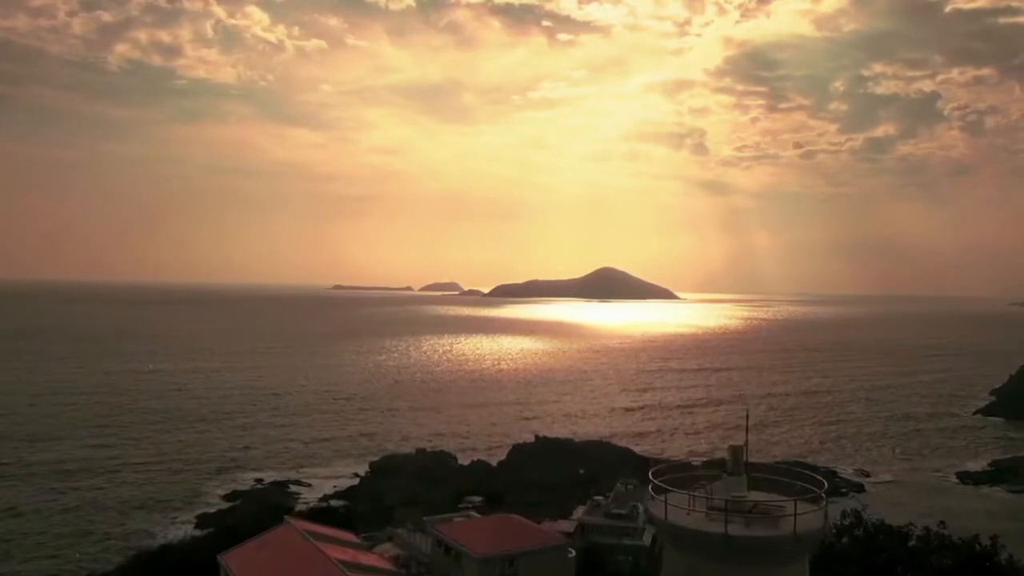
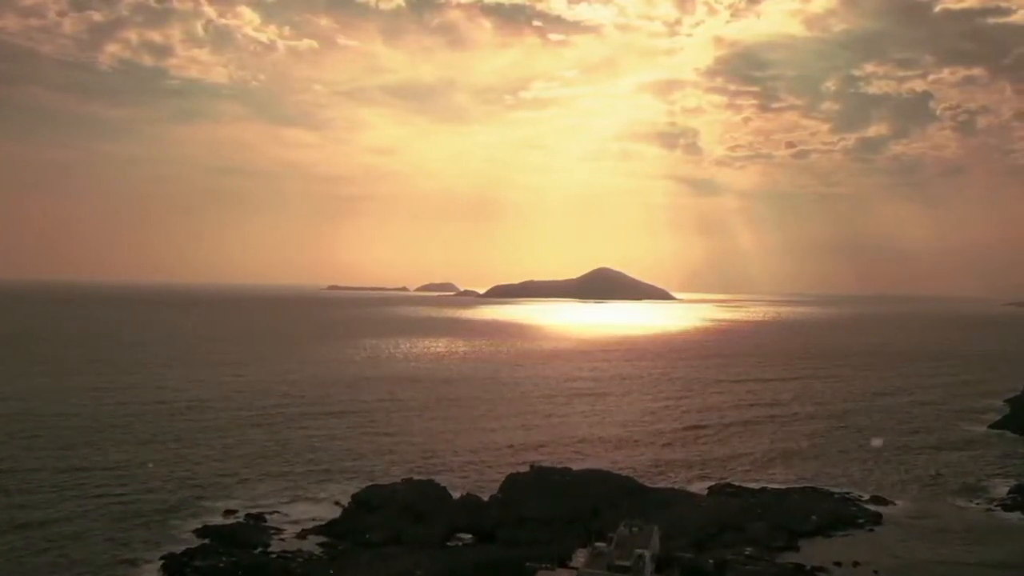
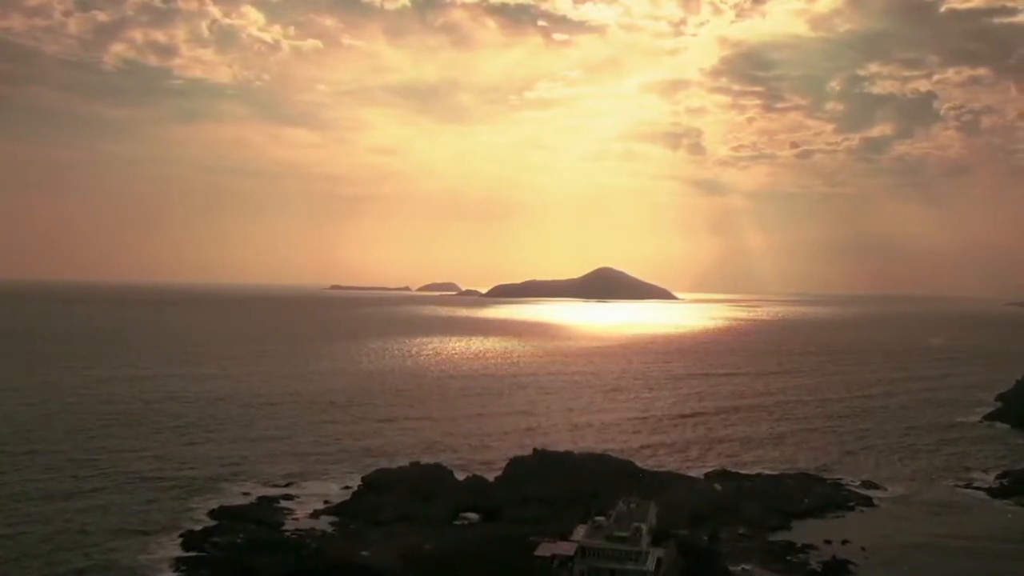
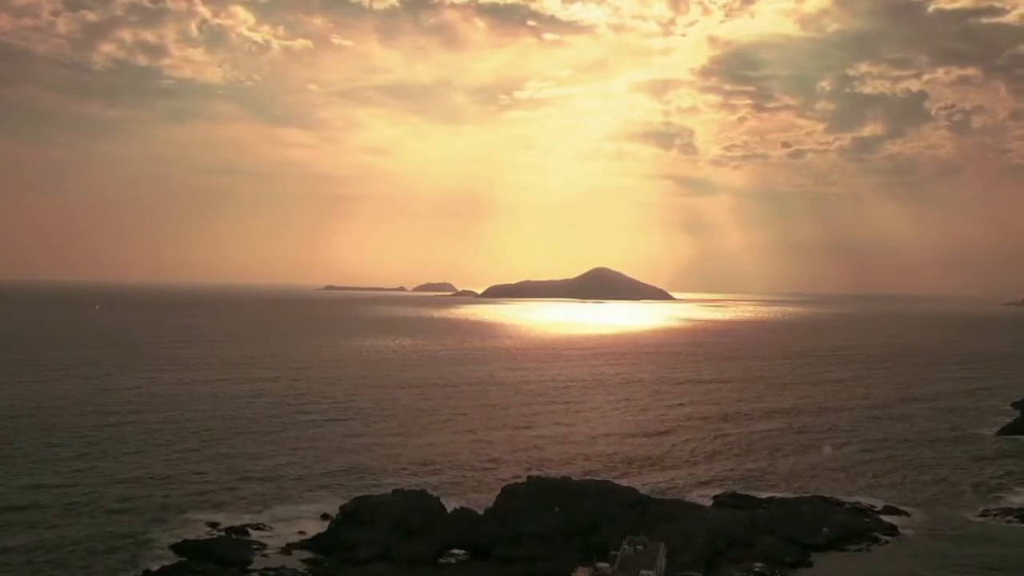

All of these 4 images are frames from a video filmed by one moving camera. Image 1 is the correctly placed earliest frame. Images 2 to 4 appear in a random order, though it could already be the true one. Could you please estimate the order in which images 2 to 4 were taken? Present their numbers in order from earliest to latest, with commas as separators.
3, 2, 4
